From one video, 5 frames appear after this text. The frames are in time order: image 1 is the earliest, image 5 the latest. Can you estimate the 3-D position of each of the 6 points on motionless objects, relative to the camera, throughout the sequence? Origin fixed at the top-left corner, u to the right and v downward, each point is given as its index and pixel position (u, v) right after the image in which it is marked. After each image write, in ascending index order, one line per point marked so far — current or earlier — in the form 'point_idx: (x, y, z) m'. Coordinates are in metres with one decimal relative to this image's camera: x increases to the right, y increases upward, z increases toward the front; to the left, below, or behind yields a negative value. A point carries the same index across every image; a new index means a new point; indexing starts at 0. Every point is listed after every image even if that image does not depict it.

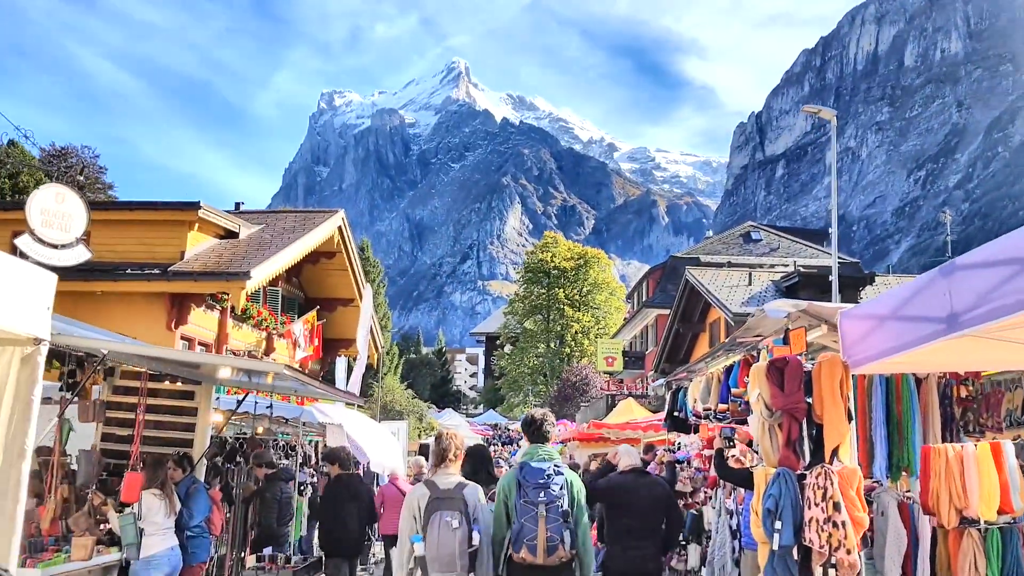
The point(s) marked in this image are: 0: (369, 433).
0: (-1.8, -1.8, +10.8) m
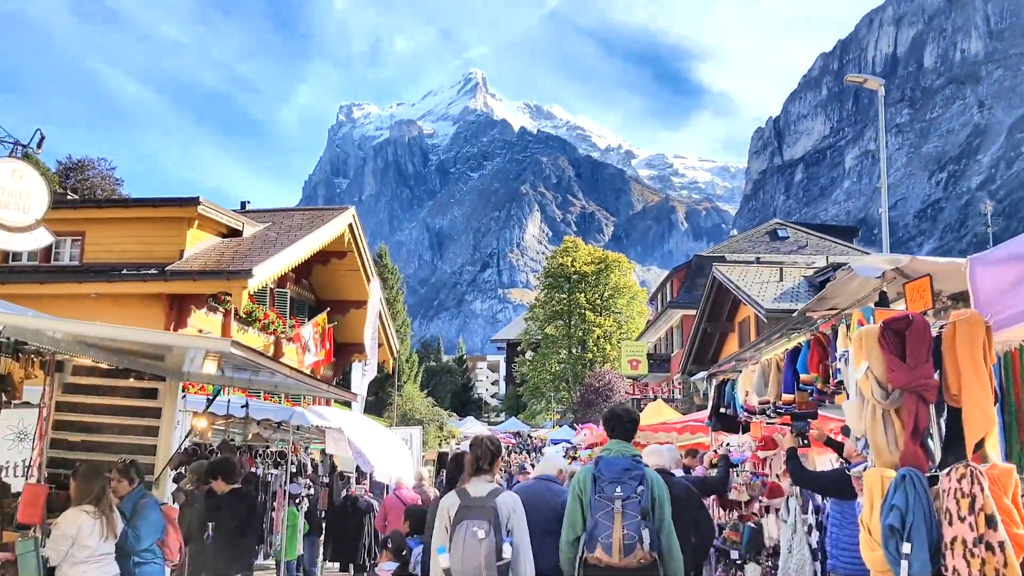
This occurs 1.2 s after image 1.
0: (-1.6, -1.7, +9.8) m
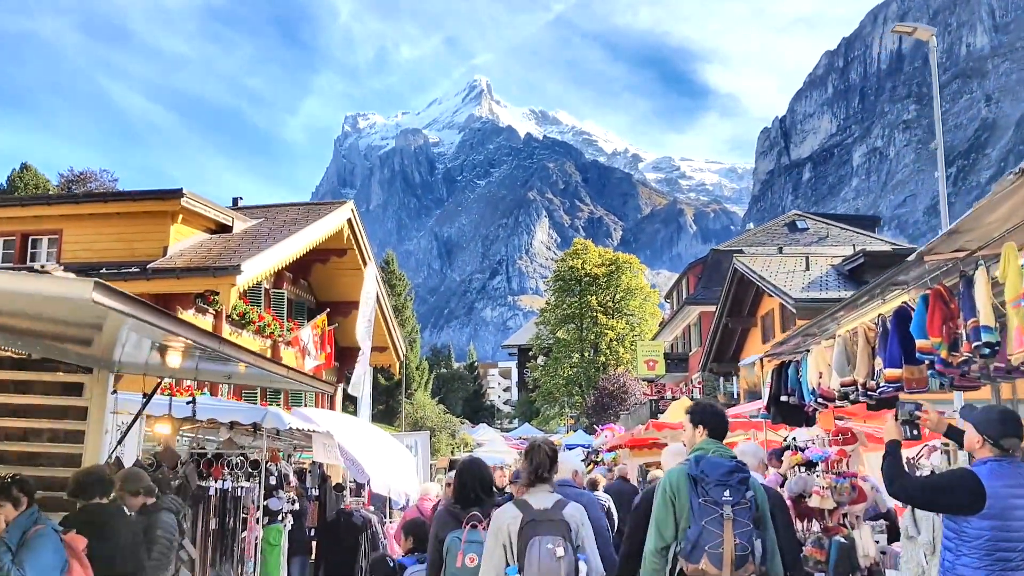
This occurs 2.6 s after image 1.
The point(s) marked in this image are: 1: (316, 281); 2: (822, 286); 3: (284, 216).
0: (-1.4, -1.6, +8.7) m
1: (-4.3, +0.2, +18.6) m
2: (+6.7, 0.0, +18.5) m
3: (-4.4, +1.4, +16.4) m
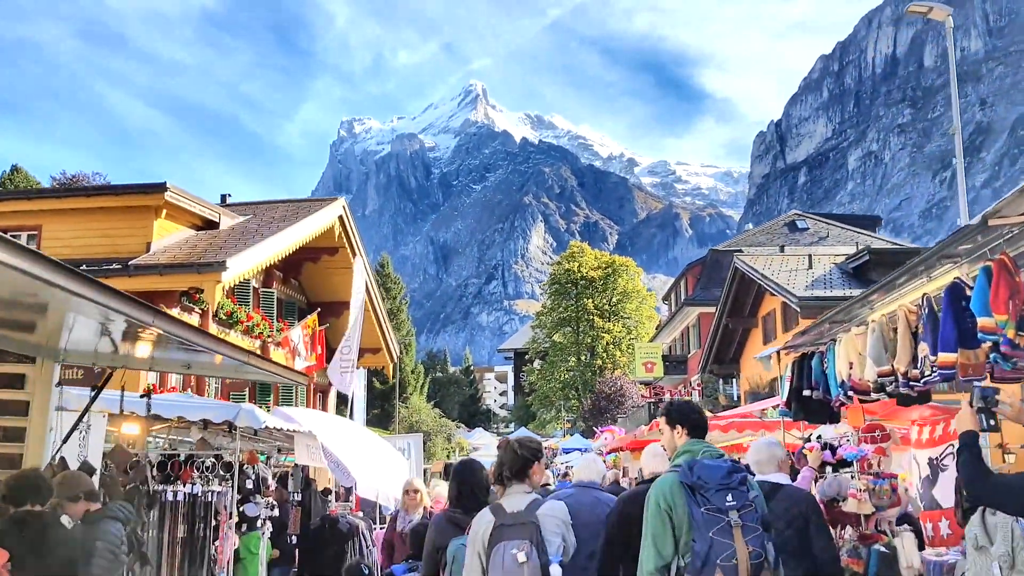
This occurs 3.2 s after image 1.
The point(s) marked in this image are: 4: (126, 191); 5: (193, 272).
0: (-1.4, -1.5, +8.2) m
1: (-4.3, +0.2, +18.1) m
2: (+6.7, +0.1, +18.1) m
3: (-4.5, +1.4, +15.9) m
4: (-5.9, +1.5, +13.2) m
5: (-4.5, +0.2, +12.1) m
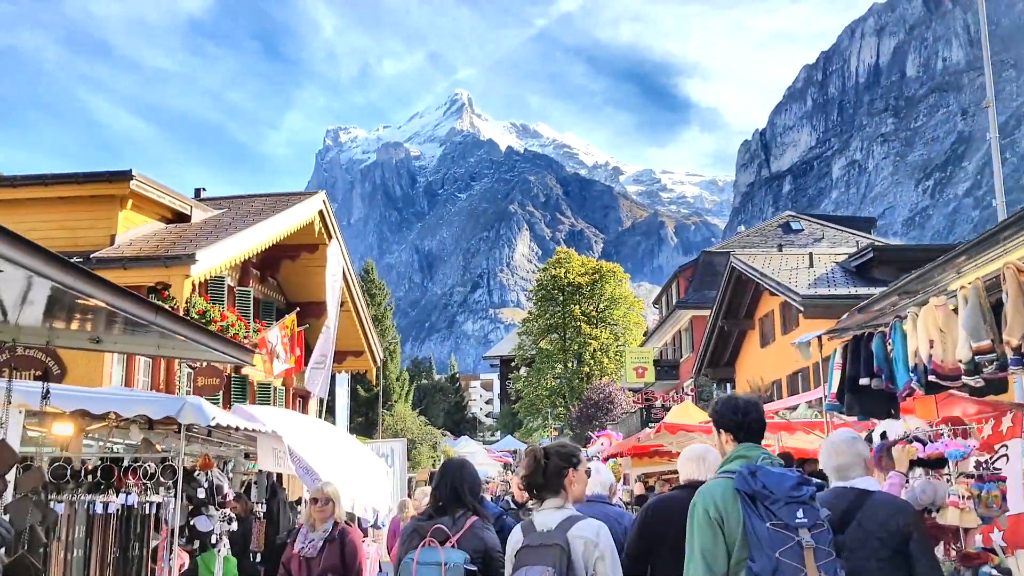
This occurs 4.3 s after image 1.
0: (-1.5, -1.4, +7.3) m
1: (-4.6, +0.2, +17.2) m
2: (+6.4, +0.1, +17.4) m
3: (-4.7, +1.5, +15.0) m
4: (-6.0, +1.6, +12.3) m
5: (-4.7, +0.3, +11.2) m
